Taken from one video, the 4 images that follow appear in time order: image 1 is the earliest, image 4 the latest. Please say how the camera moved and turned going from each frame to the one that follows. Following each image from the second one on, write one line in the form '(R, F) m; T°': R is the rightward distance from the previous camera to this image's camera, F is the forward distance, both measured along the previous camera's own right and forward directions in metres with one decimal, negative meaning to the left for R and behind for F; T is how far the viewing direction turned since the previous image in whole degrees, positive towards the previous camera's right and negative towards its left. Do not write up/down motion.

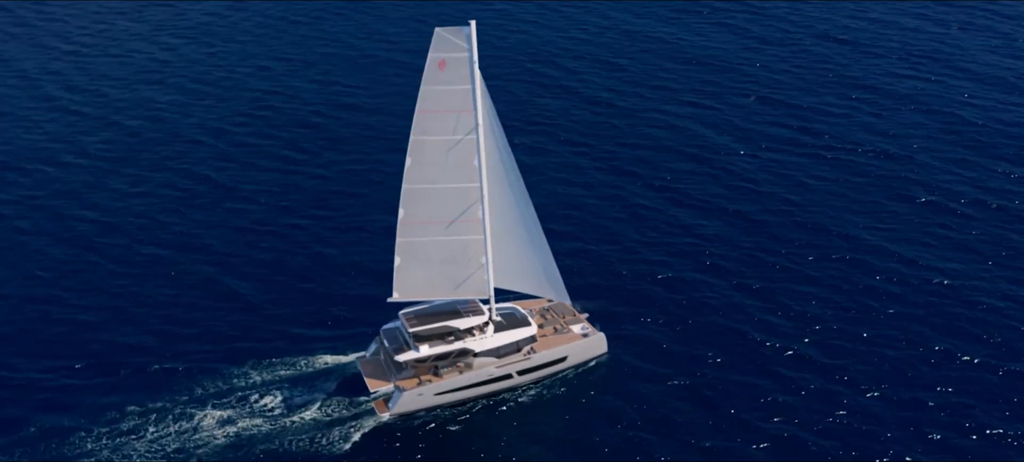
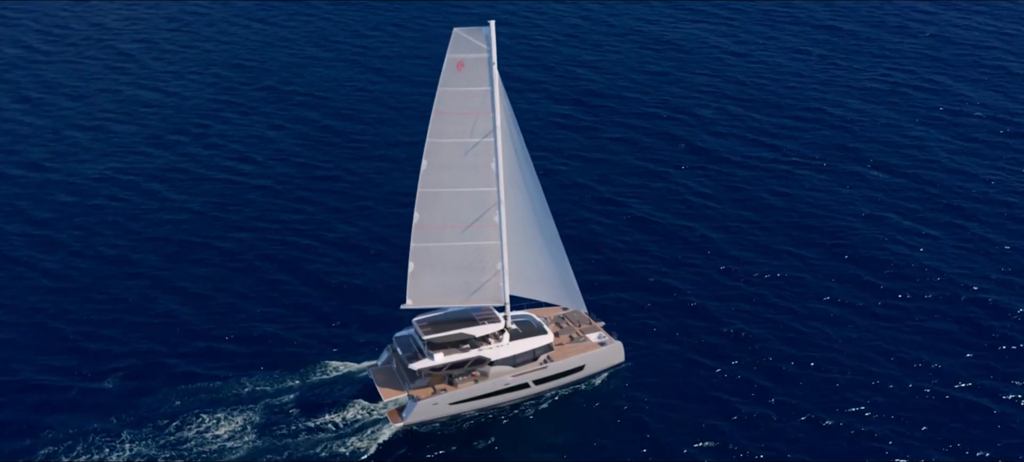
(-2.1, +1.3) m; +1°
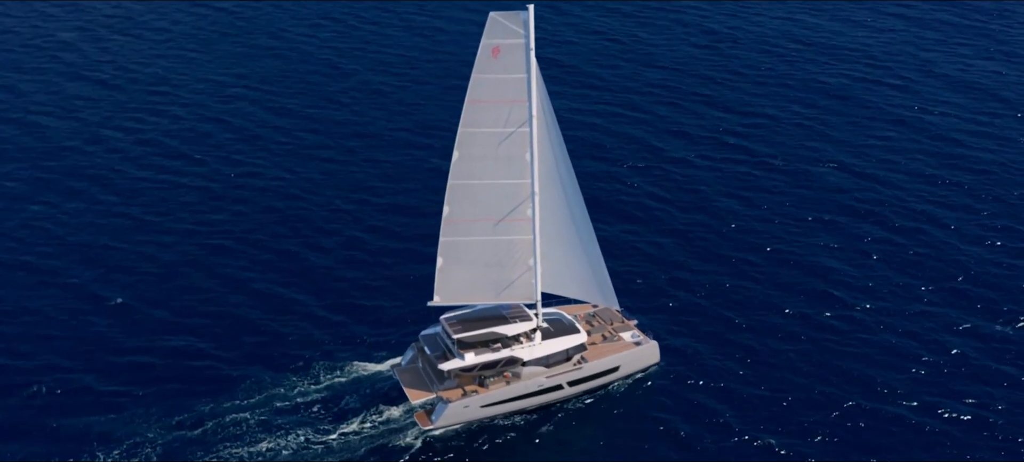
(-4.0, +2.5) m; +3°
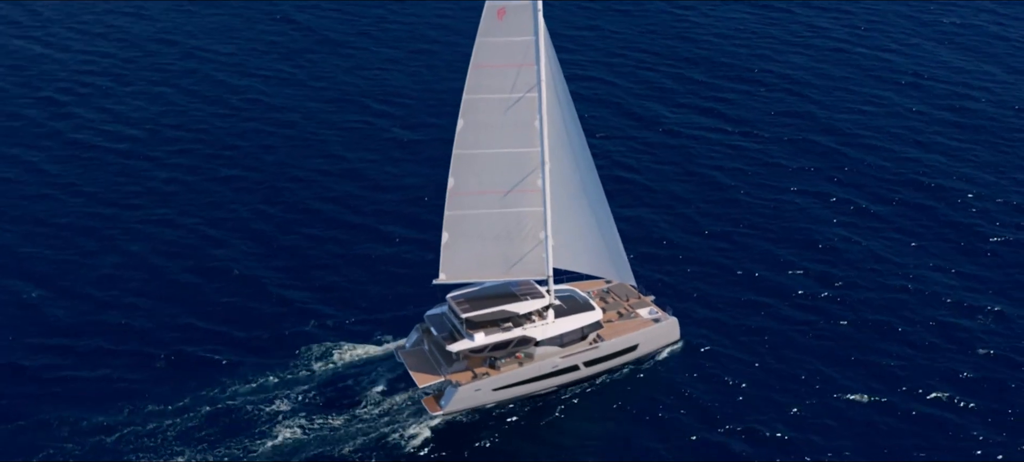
(-0.8, +2.9) m; 0°
